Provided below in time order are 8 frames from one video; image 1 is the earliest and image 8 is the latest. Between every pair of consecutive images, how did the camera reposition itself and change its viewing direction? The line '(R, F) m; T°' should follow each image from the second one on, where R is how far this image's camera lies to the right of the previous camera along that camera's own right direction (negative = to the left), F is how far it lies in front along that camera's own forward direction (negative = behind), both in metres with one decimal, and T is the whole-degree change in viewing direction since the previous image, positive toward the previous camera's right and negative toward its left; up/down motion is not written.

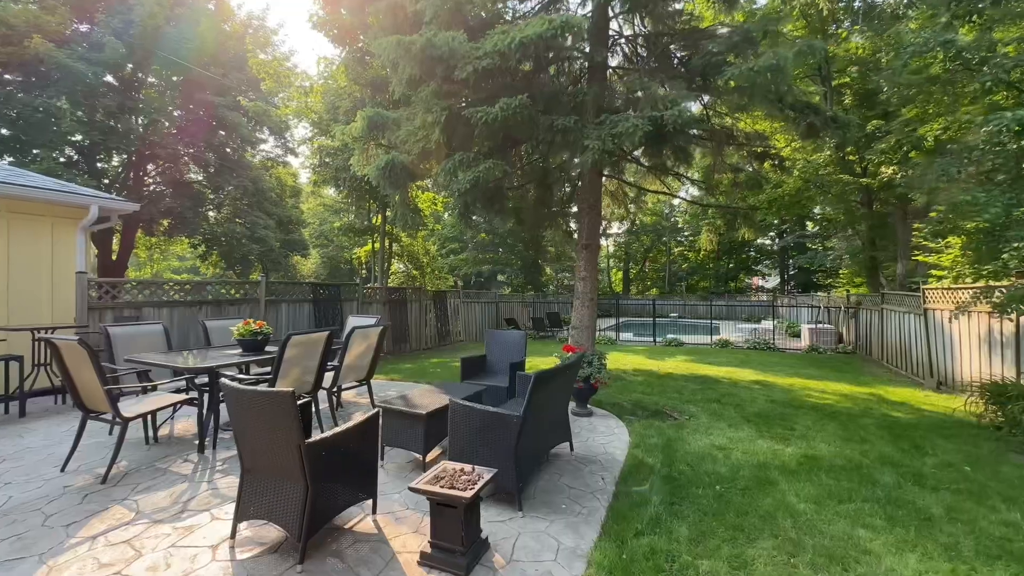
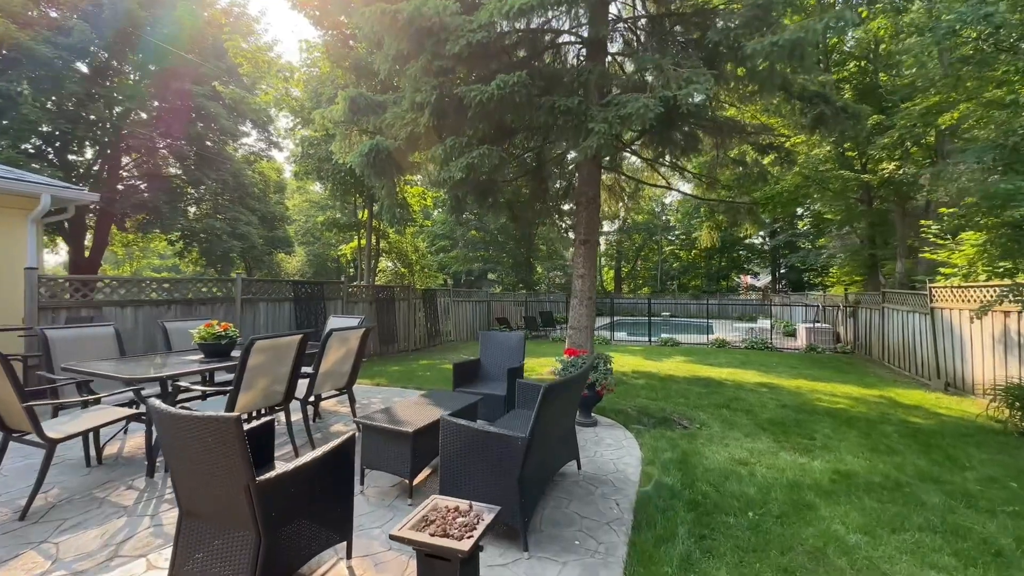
(-0.1, +0.4) m; +1°
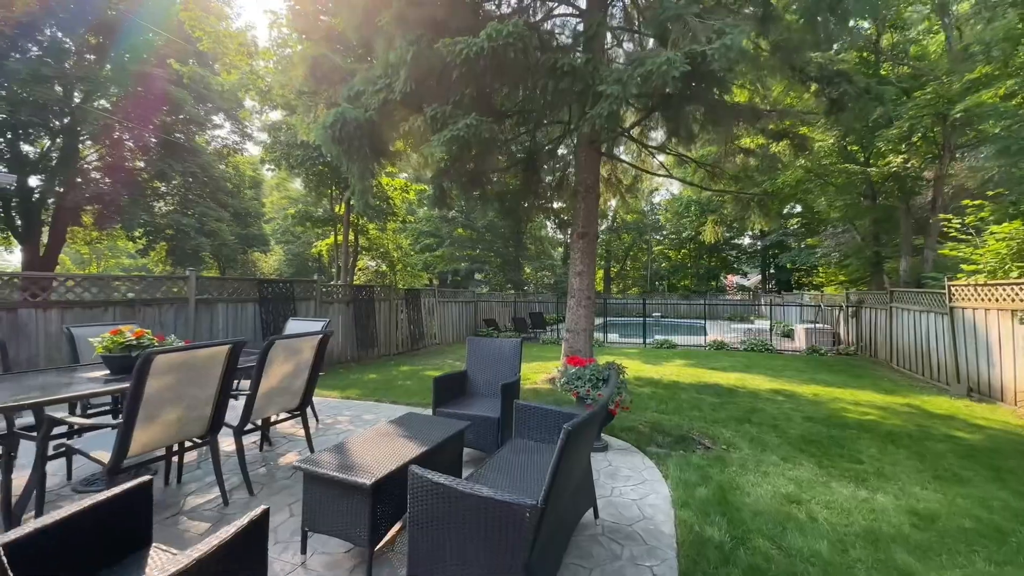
(0.0, +0.7) m; +2°
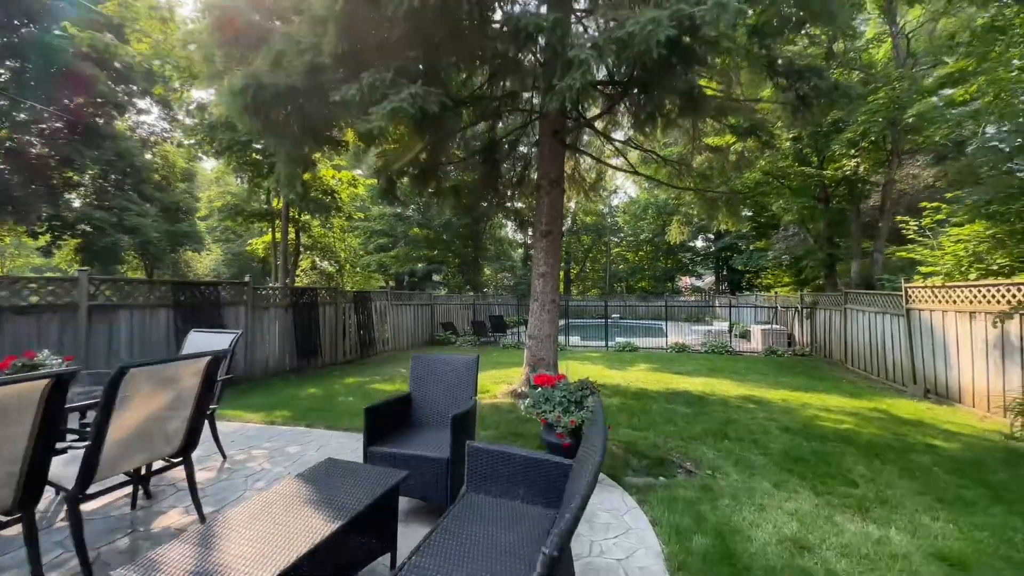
(0.0, +0.6) m; +5°
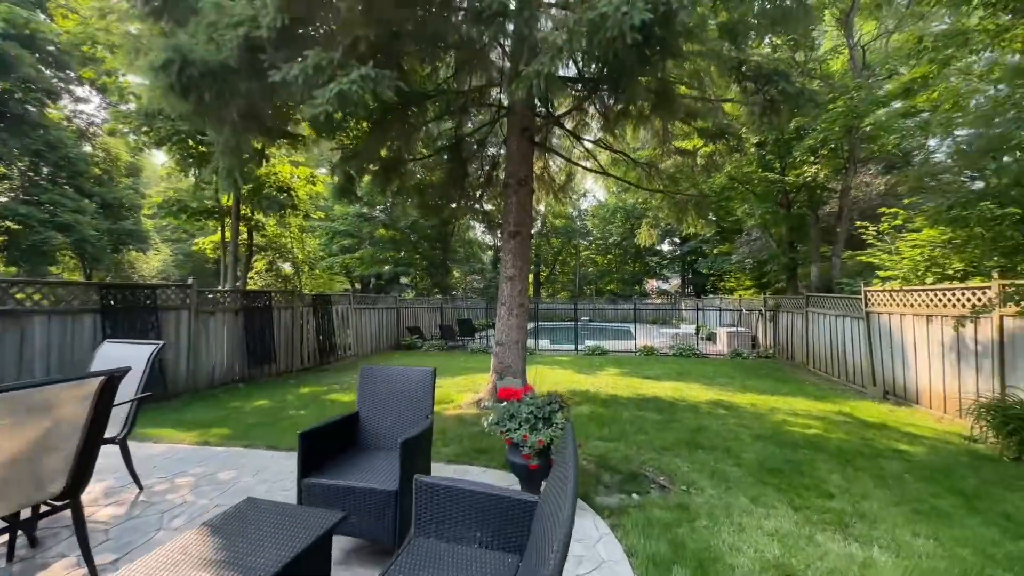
(0.0, +0.3) m; +4°
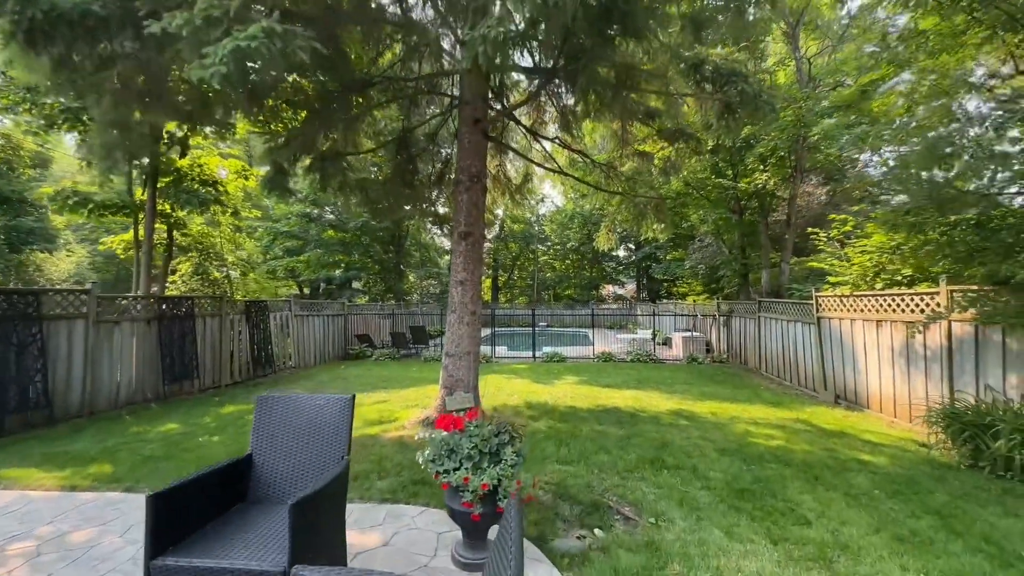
(+0.1, +0.4) m; +5°
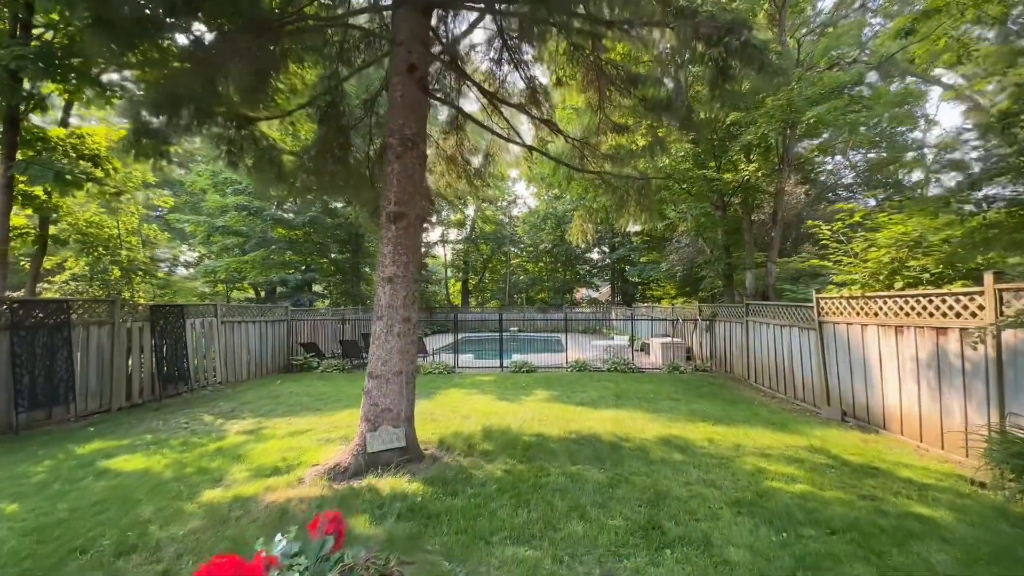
(+0.2, +1.1) m; +3°
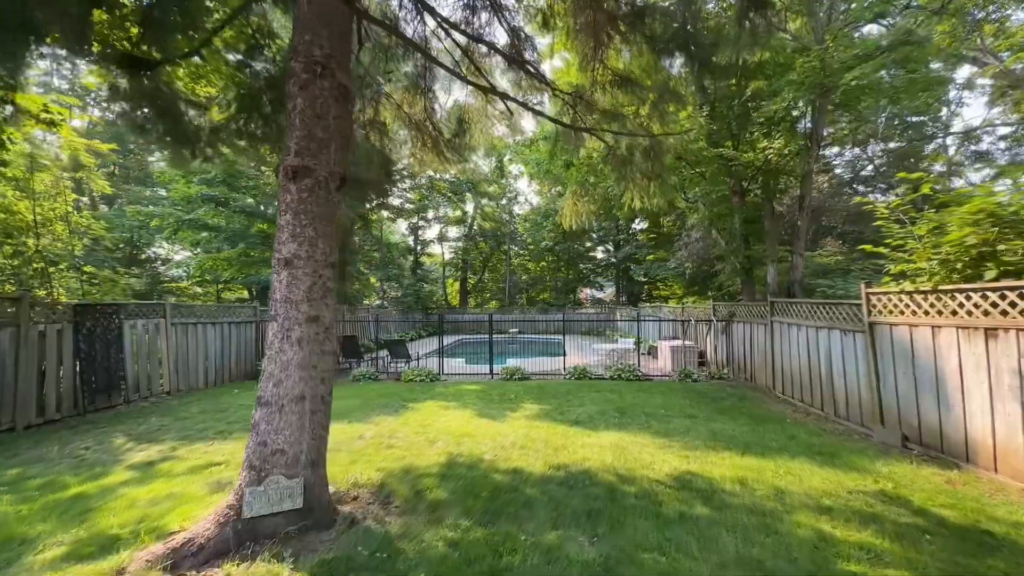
(+0.3, +1.1) m; -1°
